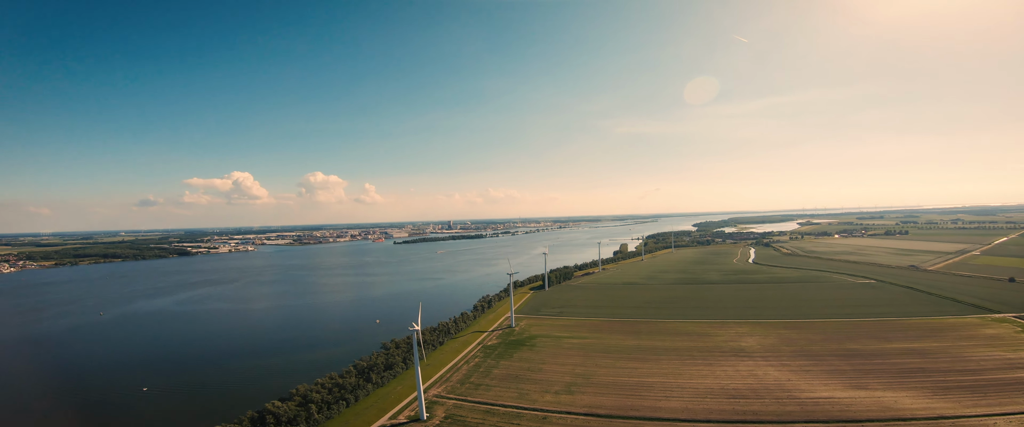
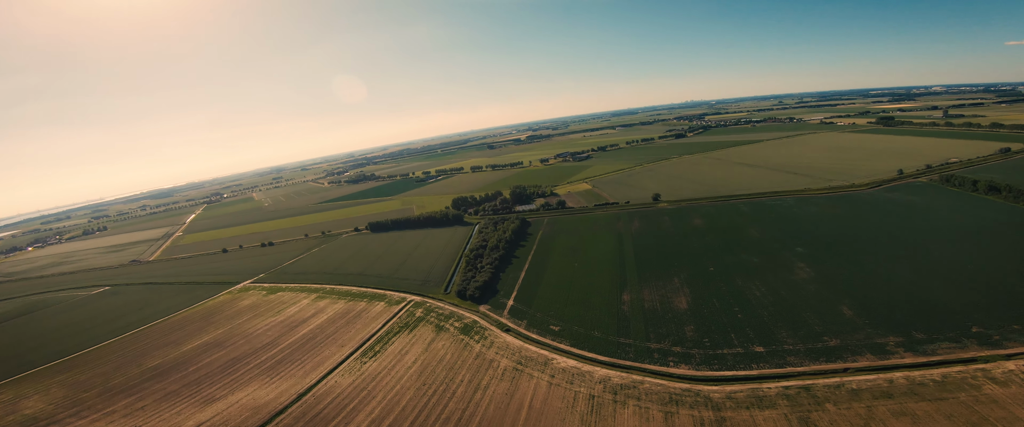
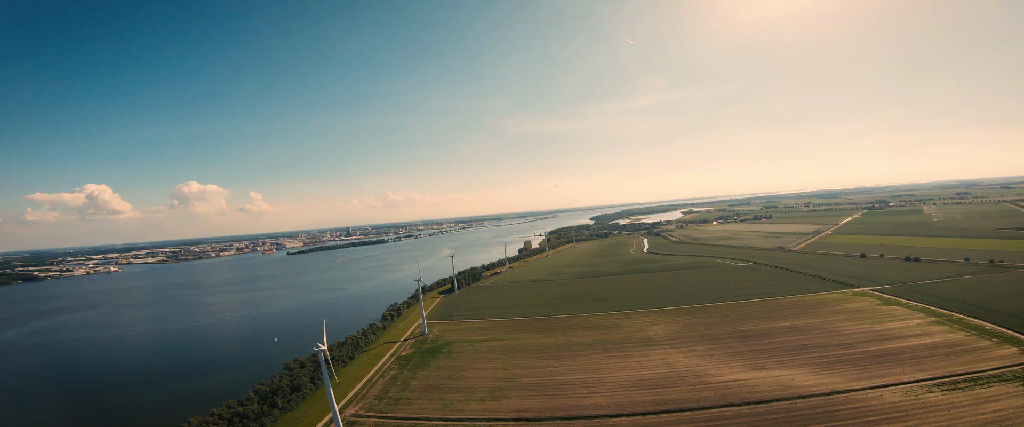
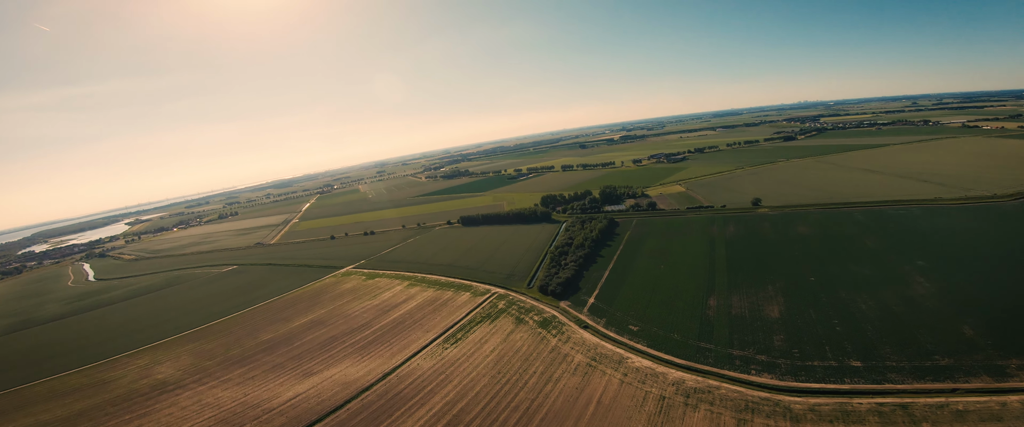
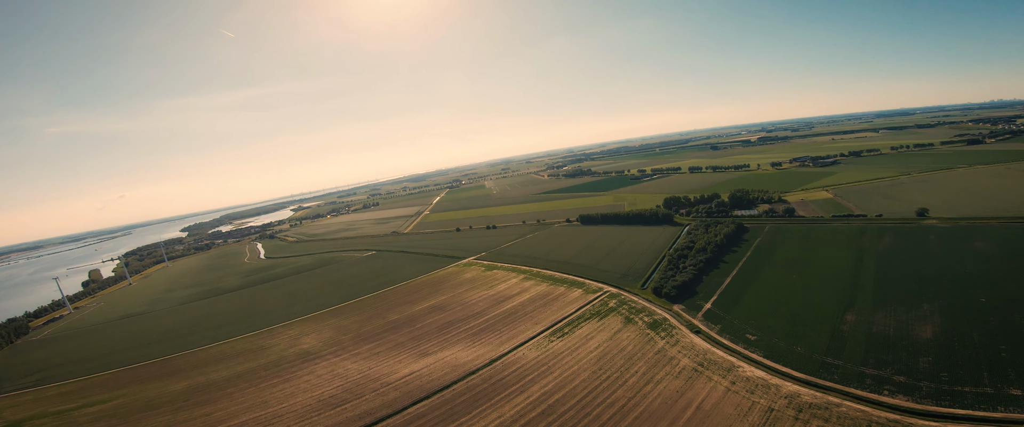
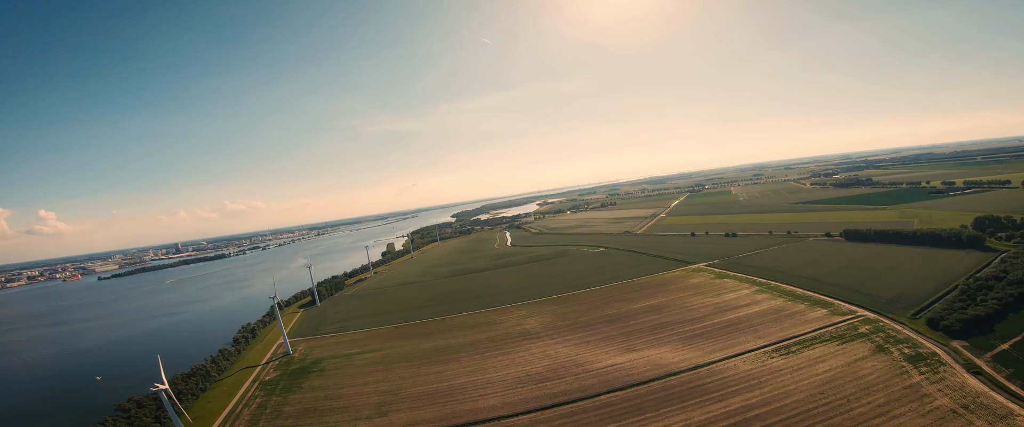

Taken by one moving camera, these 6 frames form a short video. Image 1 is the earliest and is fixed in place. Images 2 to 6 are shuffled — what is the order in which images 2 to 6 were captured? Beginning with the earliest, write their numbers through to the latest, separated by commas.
3, 6, 5, 4, 2
